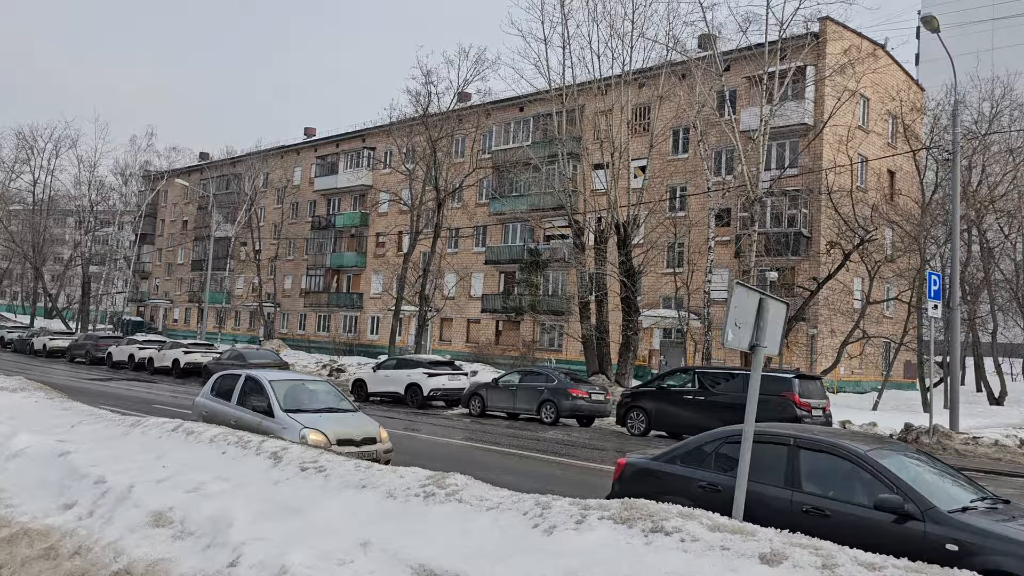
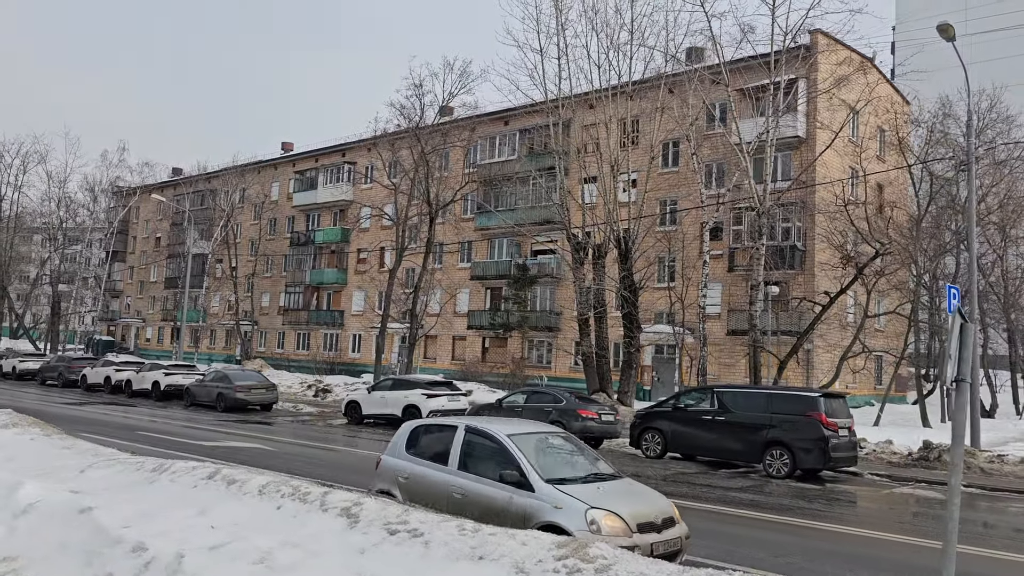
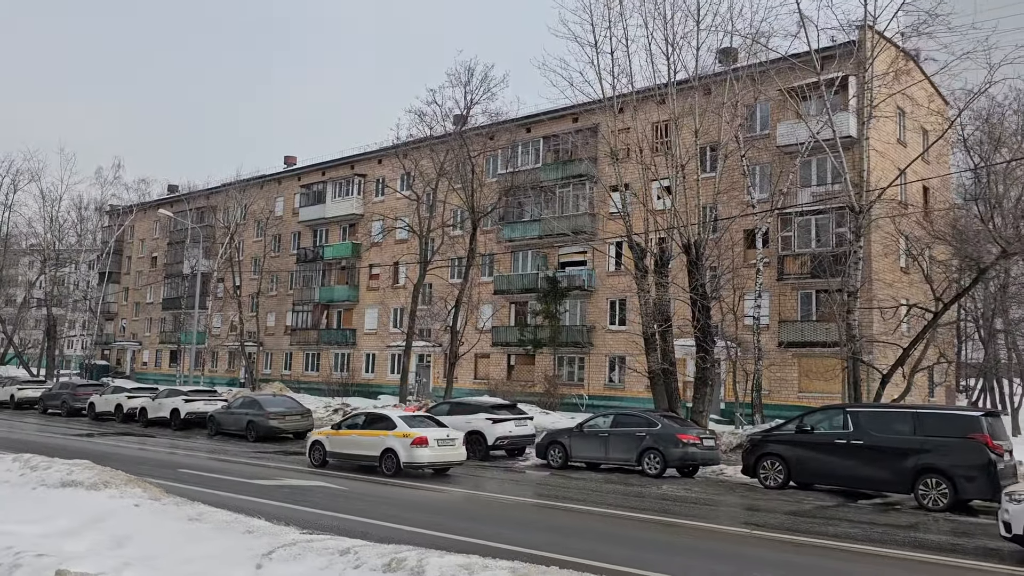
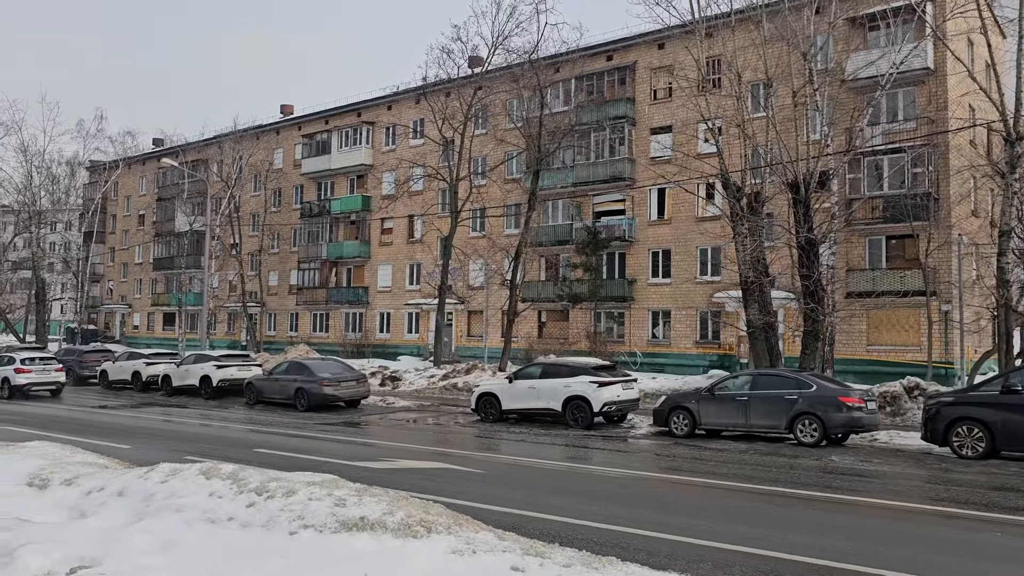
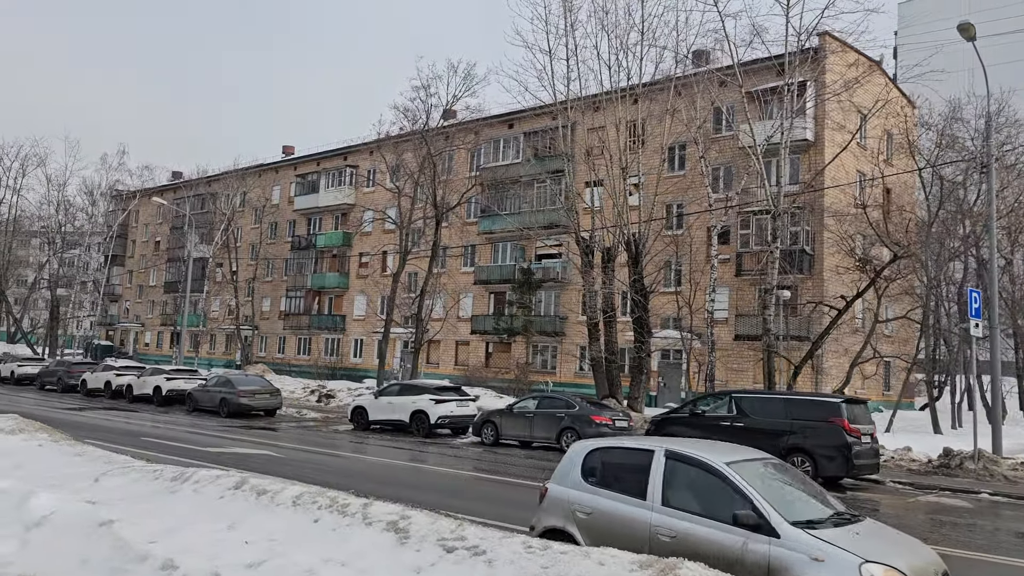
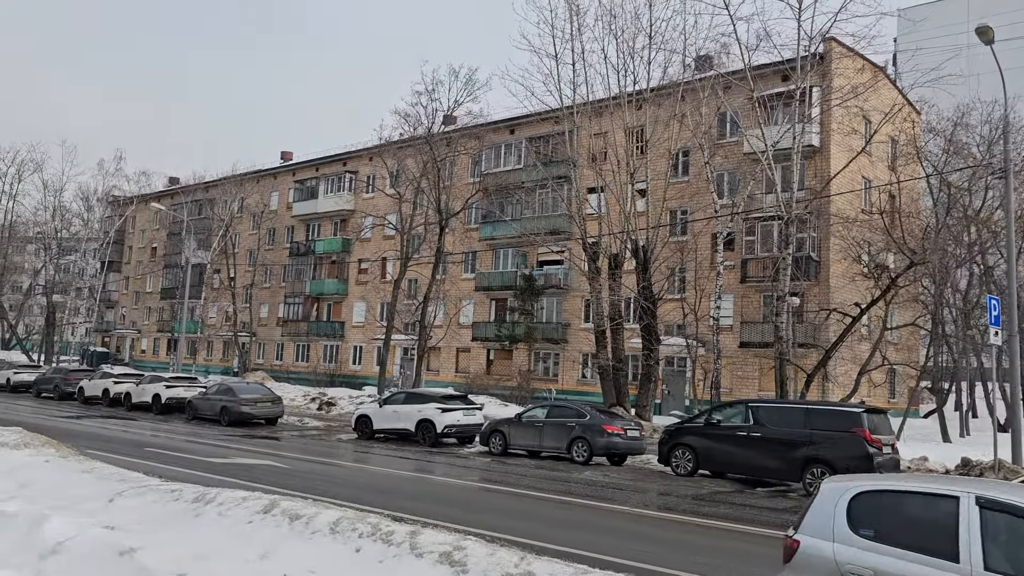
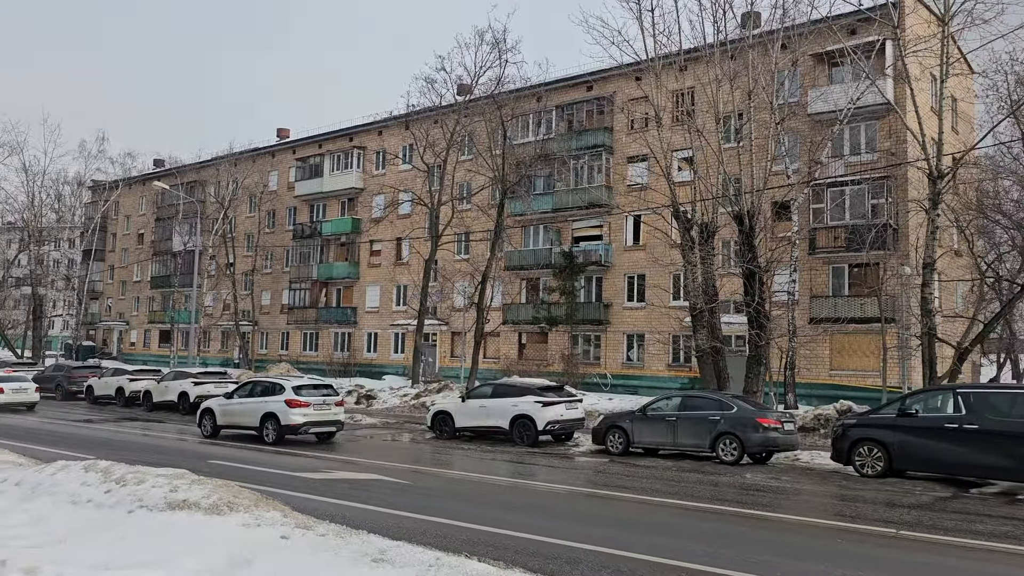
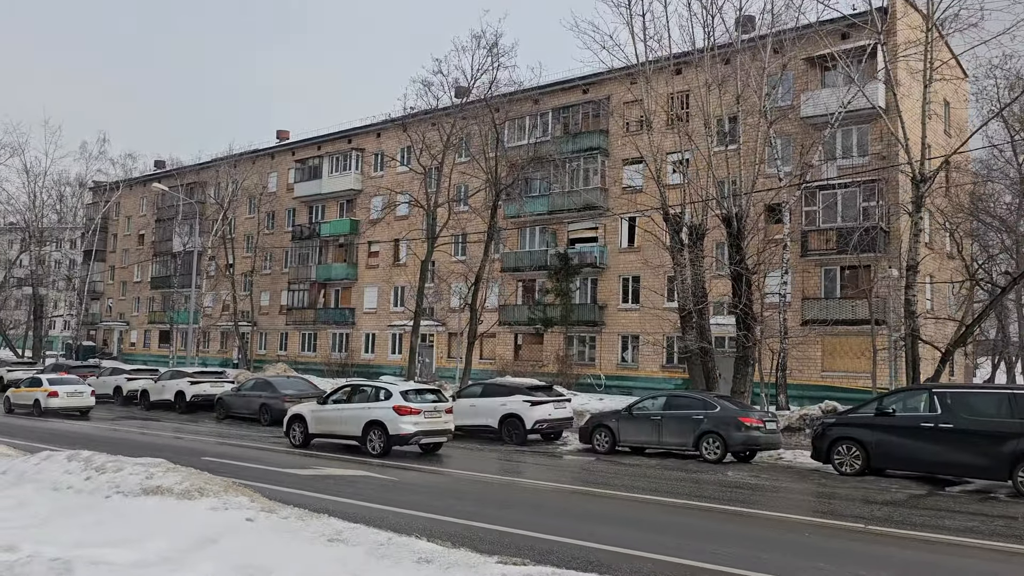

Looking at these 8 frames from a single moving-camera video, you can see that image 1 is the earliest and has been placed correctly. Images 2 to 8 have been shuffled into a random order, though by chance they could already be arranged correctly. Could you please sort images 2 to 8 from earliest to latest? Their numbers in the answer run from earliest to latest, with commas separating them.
2, 5, 6, 3, 8, 7, 4
